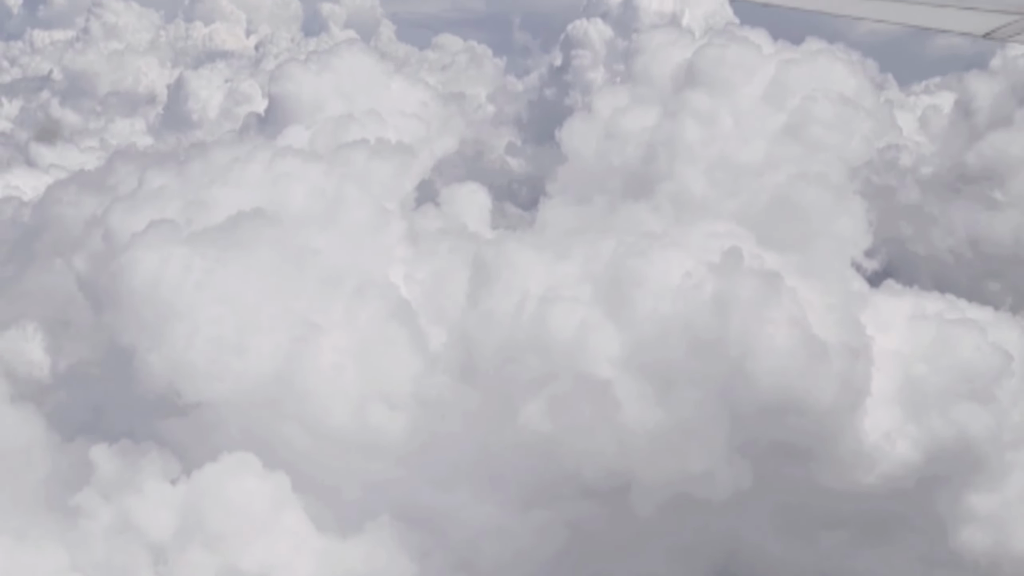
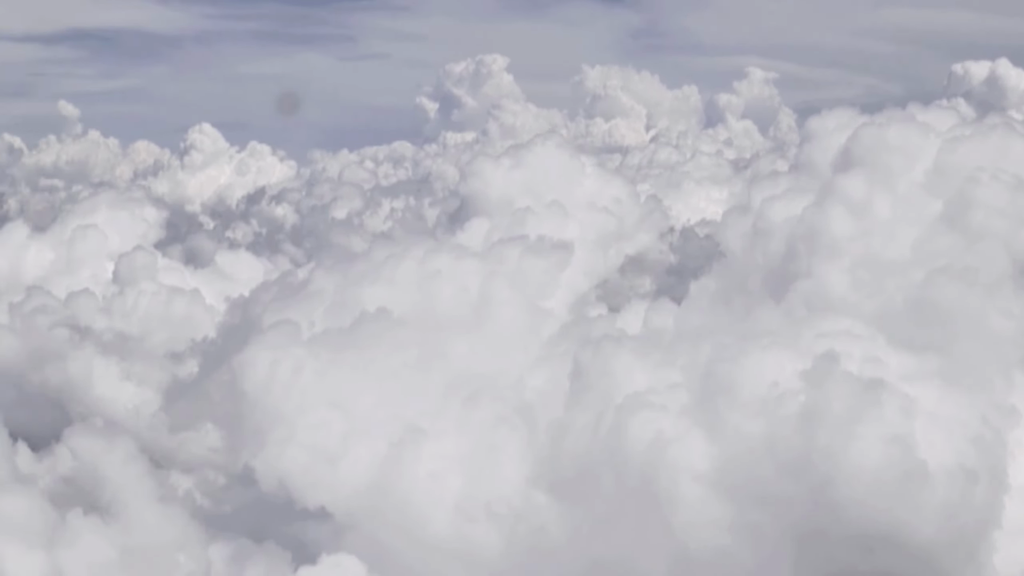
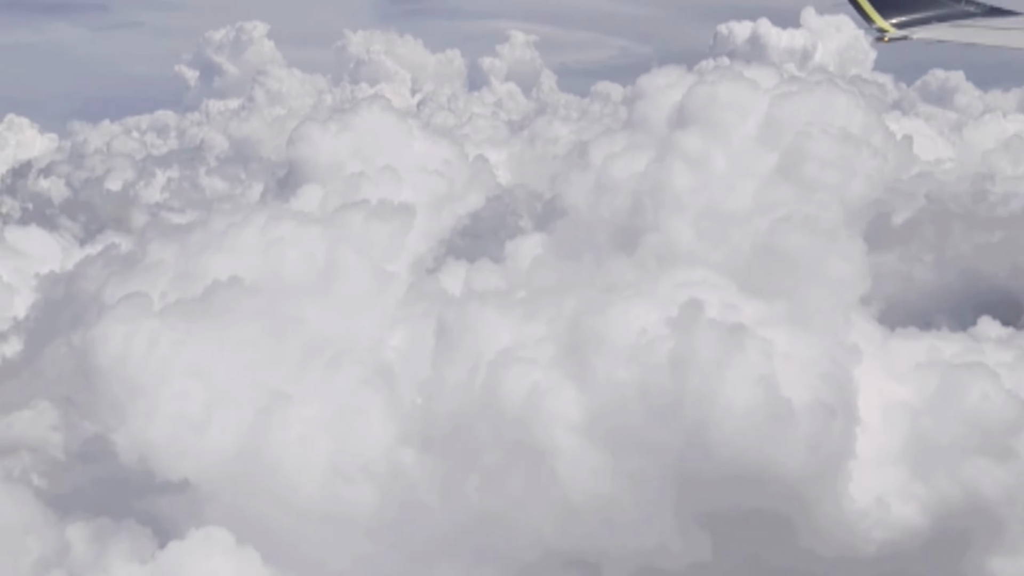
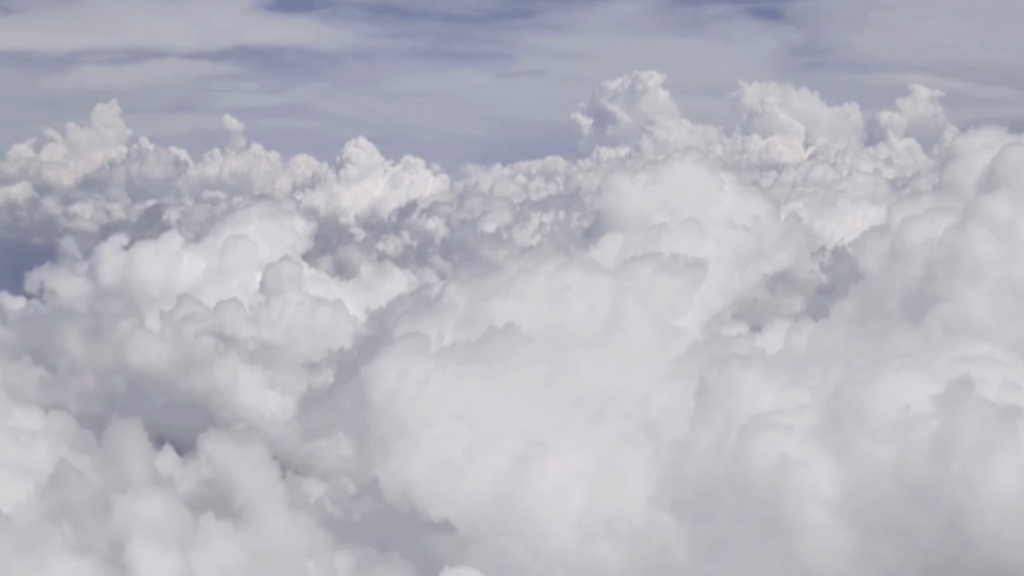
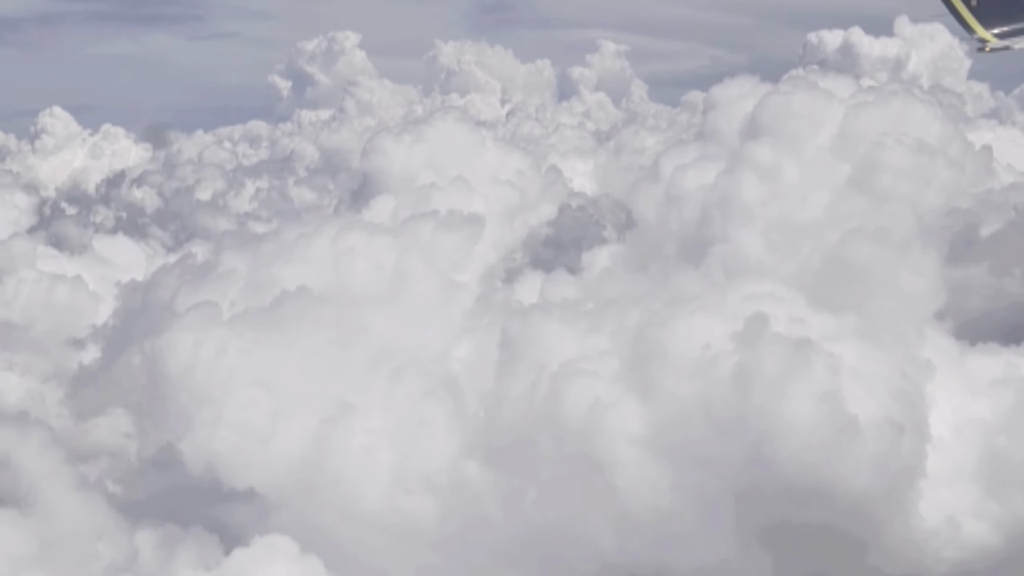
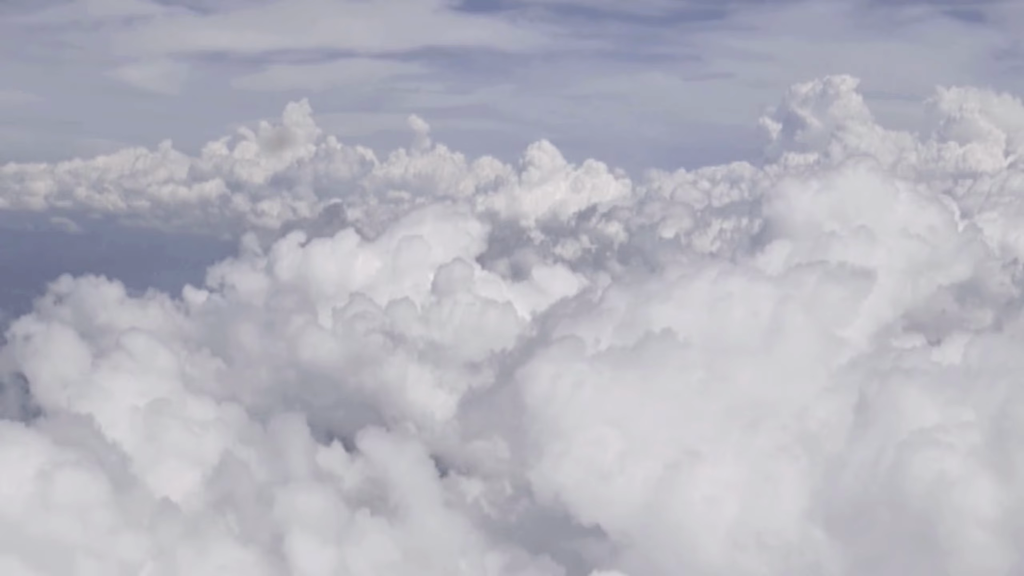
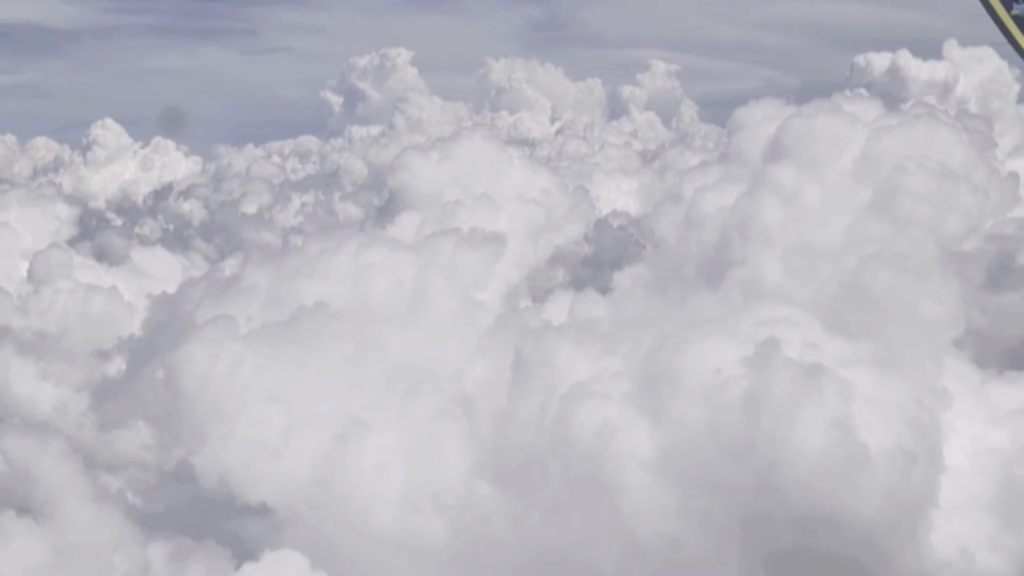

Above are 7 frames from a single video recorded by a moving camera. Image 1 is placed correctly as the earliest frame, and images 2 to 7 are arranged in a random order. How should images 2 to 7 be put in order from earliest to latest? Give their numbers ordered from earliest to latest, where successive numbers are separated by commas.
3, 5, 7, 2, 4, 6
